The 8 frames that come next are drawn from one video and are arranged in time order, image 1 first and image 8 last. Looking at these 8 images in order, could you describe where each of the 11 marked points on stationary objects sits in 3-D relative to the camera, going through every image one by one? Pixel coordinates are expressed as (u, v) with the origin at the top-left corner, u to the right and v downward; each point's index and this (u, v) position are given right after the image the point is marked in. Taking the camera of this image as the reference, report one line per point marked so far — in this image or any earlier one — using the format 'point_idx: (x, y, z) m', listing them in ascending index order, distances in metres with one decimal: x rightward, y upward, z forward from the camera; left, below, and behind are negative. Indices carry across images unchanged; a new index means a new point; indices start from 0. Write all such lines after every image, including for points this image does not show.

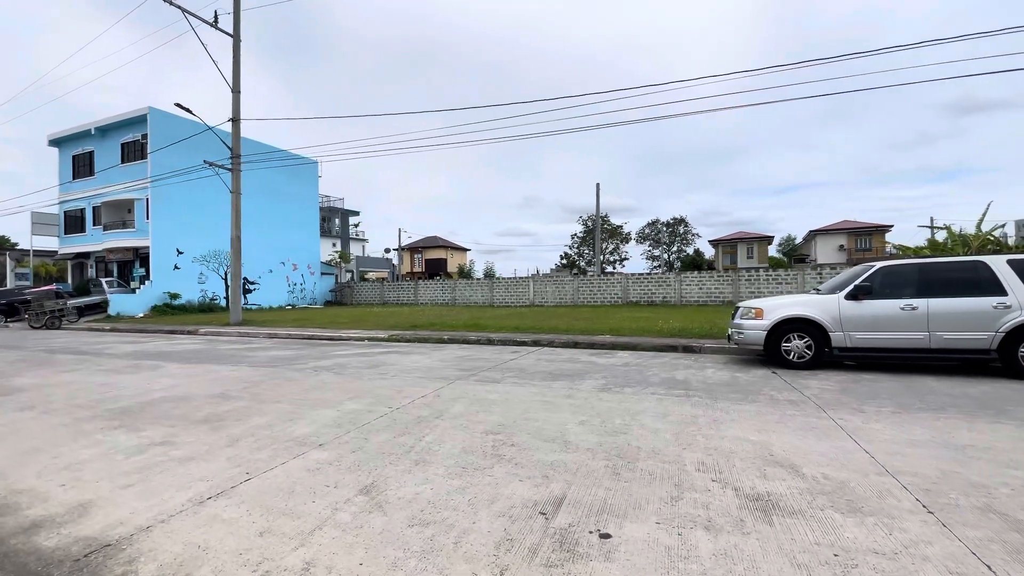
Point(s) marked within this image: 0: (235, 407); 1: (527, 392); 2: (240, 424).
0: (-3.4, -1.5, +6.1) m
1: (+0.3, -1.4, +6.7) m
2: (-3.0, -1.5, +5.4) m
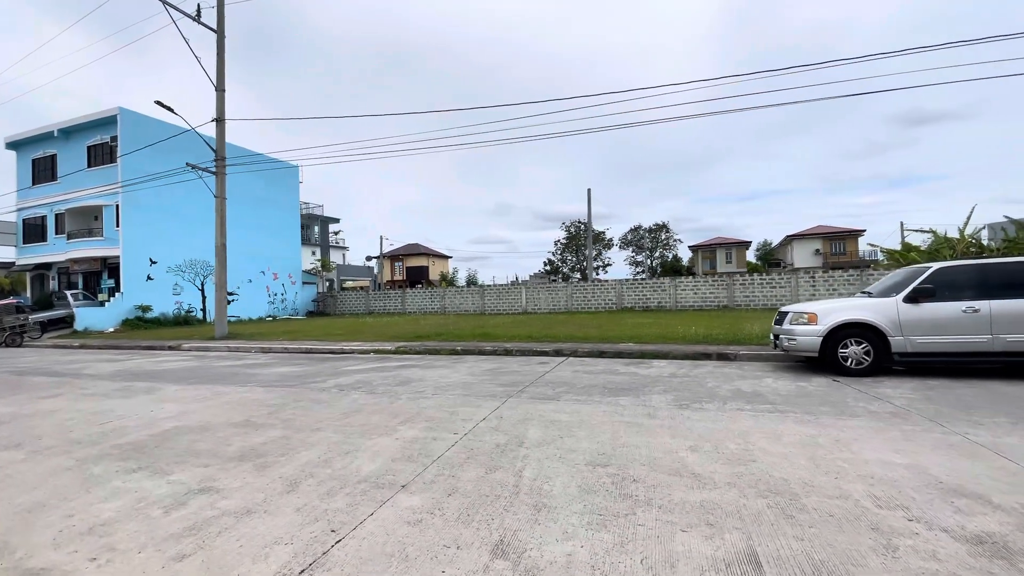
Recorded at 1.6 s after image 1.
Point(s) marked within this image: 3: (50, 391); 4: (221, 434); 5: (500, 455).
0: (-2.5, -1.6, +5.2) m
1: (+1.1, -1.5, +6.0) m
2: (-2.1, -1.6, +4.6) m
3: (-8.2, -1.8, +8.7) m
4: (-3.2, -1.6, +5.5) m
5: (-0.1, -1.6, +4.5) m
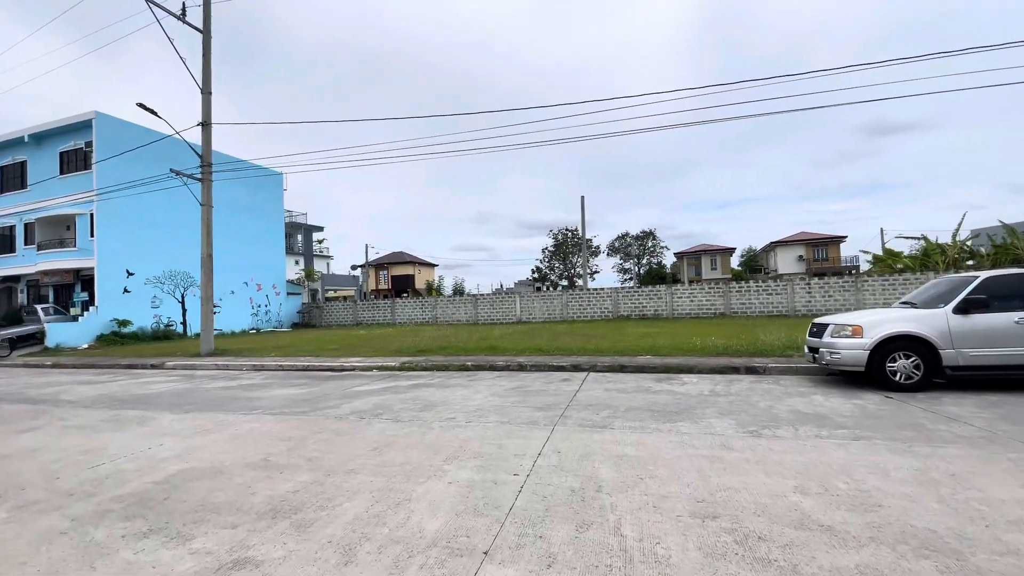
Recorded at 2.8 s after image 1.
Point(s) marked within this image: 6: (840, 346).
0: (-1.9, -1.8, +4.5) m
1: (+1.7, -1.7, +5.4) m
2: (-1.4, -1.8, +3.8) m
3: (-7.6, -2.1, +7.7) m
4: (-2.6, -1.8, +4.7) m
5: (+0.6, -1.7, +3.9) m
6: (+5.6, -1.0, +8.3) m
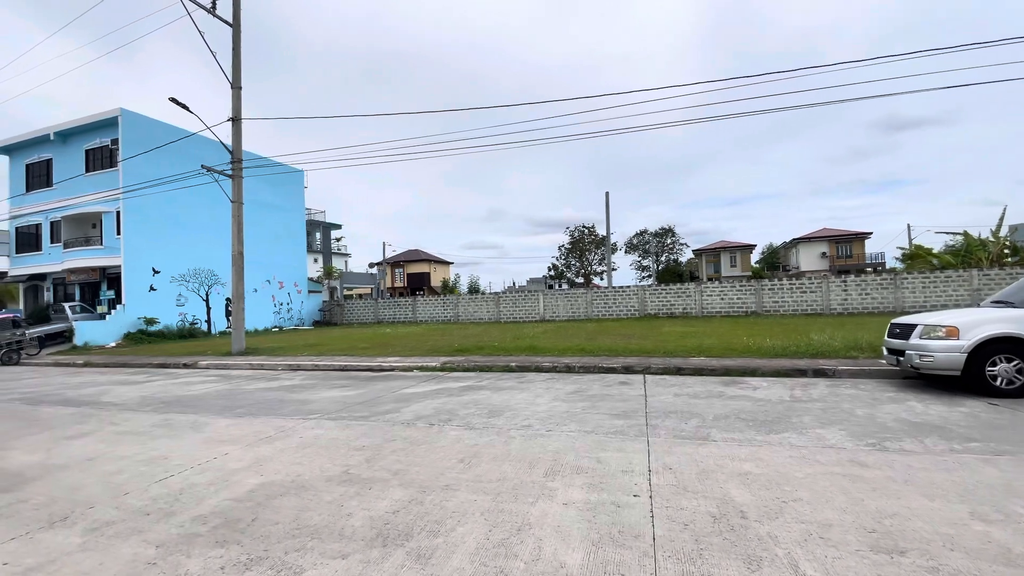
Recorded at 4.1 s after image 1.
0: (-0.9, -1.8, +4.0) m
1: (+2.7, -1.7, +4.9) m
2: (-0.4, -1.8, +3.4) m
3: (-6.6, -2.1, +7.4) m
4: (-1.6, -1.8, +4.3) m
5: (+1.6, -1.7, +3.4) m
6: (+6.7, -1.0, +7.7) m
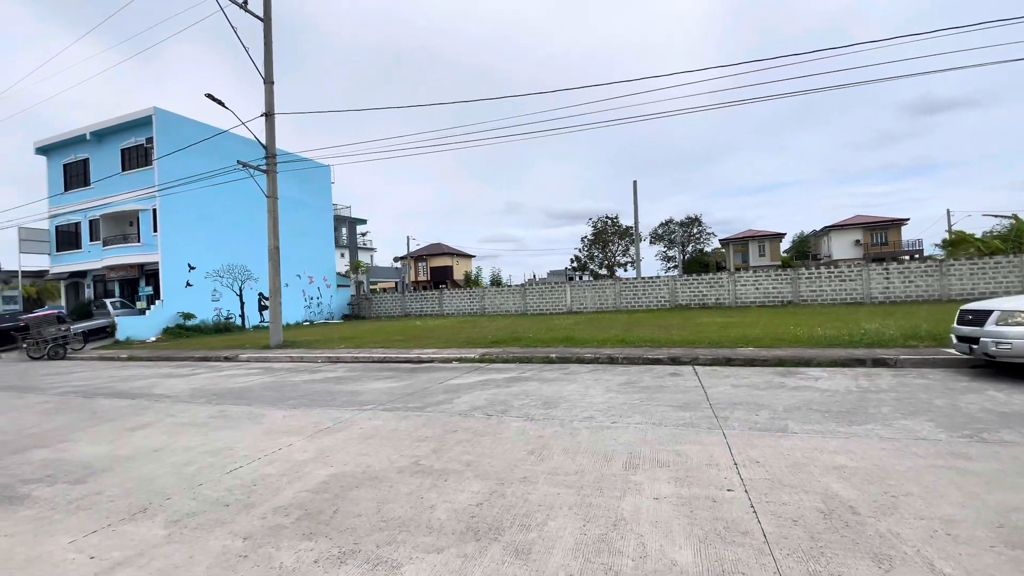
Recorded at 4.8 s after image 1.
0: (-0.2, -1.7, +3.9) m
1: (+3.5, -1.5, +4.7) m
2: (+0.3, -1.7, +3.2) m
3: (-5.8, -2.0, +7.5) m
4: (-0.9, -1.7, +4.2) m
5: (+2.2, -1.6, +3.2) m
6: (+7.5, -0.7, +7.3) m
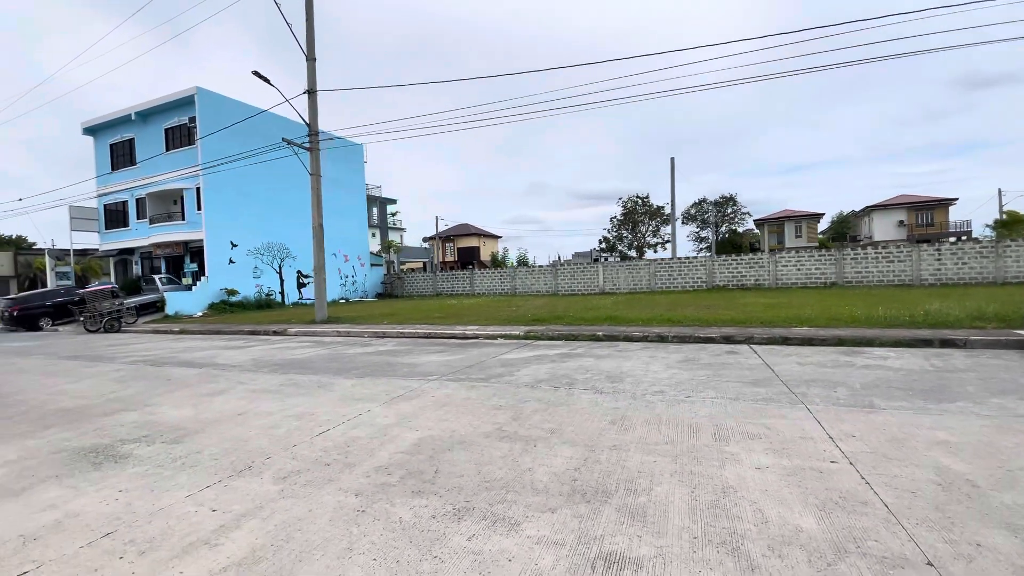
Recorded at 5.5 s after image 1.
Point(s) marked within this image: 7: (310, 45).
0: (+0.6, -1.4, +3.9) m
1: (+4.3, -1.3, +4.5) m
2: (+1.0, -1.4, +3.3) m
3: (-4.8, -1.5, +7.8) m
4: (-0.1, -1.4, +4.3) m
5: (+2.9, -1.4, +3.1) m
6: (+8.4, -0.4, +6.9) m
7: (-7.2, +8.7, +17.4) m
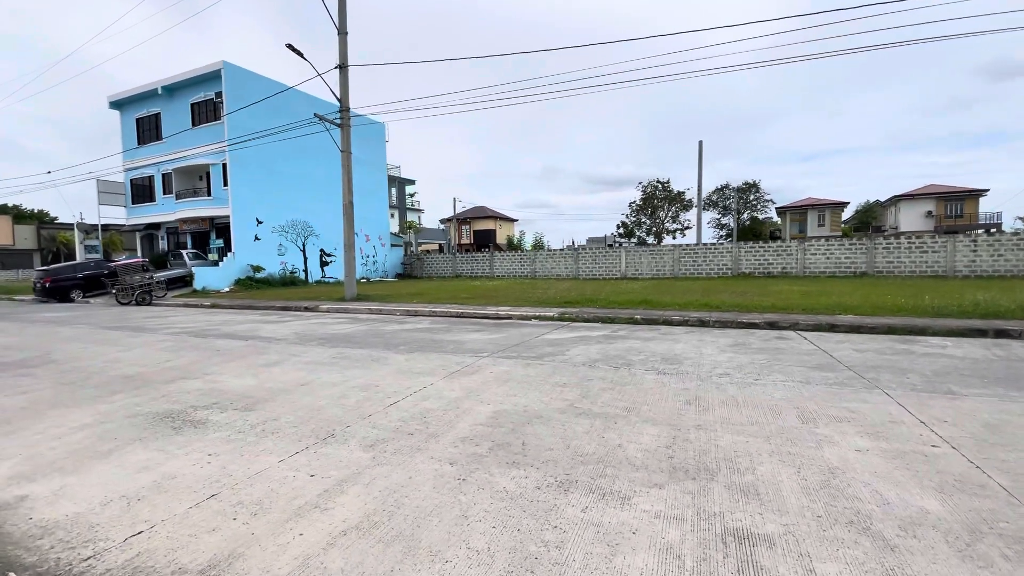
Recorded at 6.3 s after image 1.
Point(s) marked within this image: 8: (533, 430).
0: (+1.3, -1.2, +3.9) m
1: (+5.0, -1.1, +4.4) m
2: (+1.7, -1.3, +3.2) m
3: (-4.0, -1.1, +7.8) m
4: (+0.6, -1.2, +4.2) m
5: (+3.6, -1.2, +3.0) m
6: (+9.2, -0.3, +6.6) m
7: (-5.9, +9.5, +17.2) m
8: (+0.2, -1.2, +4.2) m
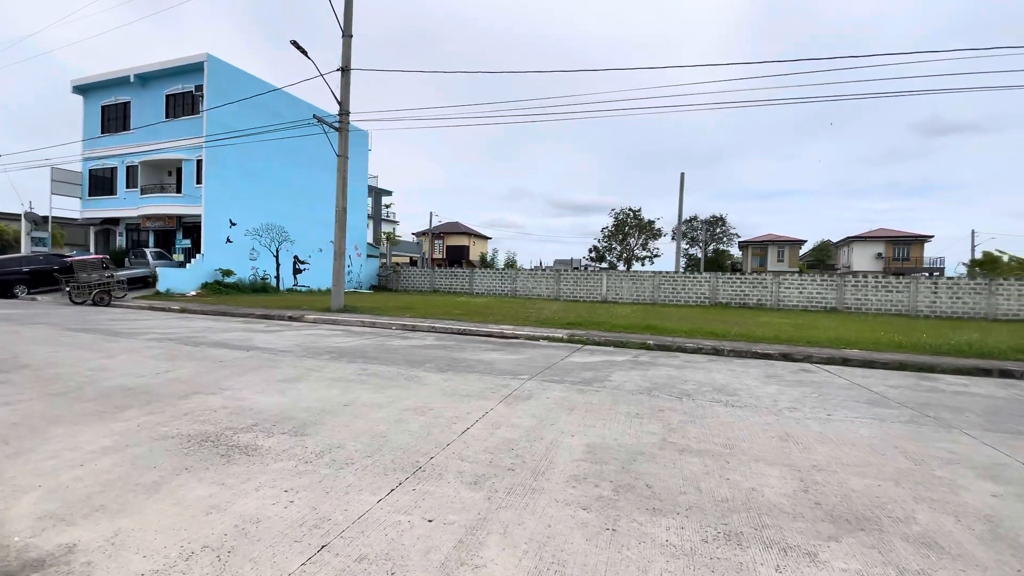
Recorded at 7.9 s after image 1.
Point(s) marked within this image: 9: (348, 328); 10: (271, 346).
0: (+2.2, -1.5, +3.6) m
1: (+5.8, -1.6, +4.4) m
2: (+2.6, -1.5, +2.9) m
3: (-3.4, -1.2, +7.1) m
4: (+1.4, -1.4, +3.9) m
5: (+4.6, -1.6, +2.9) m
6: (+9.9, -1.0, +7.0) m
7: (-5.6, +9.1, +16.7) m
8: (+1.0, -1.4, +3.8) m
9: (-4.3, -1.1, +12.9) m
10: (-4.6, -1.1, +9.3) m
